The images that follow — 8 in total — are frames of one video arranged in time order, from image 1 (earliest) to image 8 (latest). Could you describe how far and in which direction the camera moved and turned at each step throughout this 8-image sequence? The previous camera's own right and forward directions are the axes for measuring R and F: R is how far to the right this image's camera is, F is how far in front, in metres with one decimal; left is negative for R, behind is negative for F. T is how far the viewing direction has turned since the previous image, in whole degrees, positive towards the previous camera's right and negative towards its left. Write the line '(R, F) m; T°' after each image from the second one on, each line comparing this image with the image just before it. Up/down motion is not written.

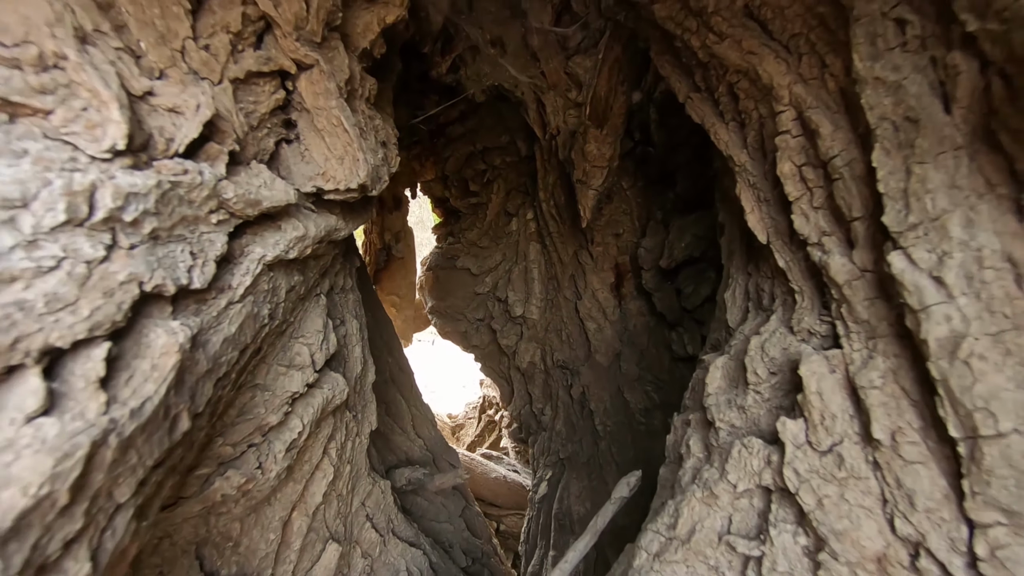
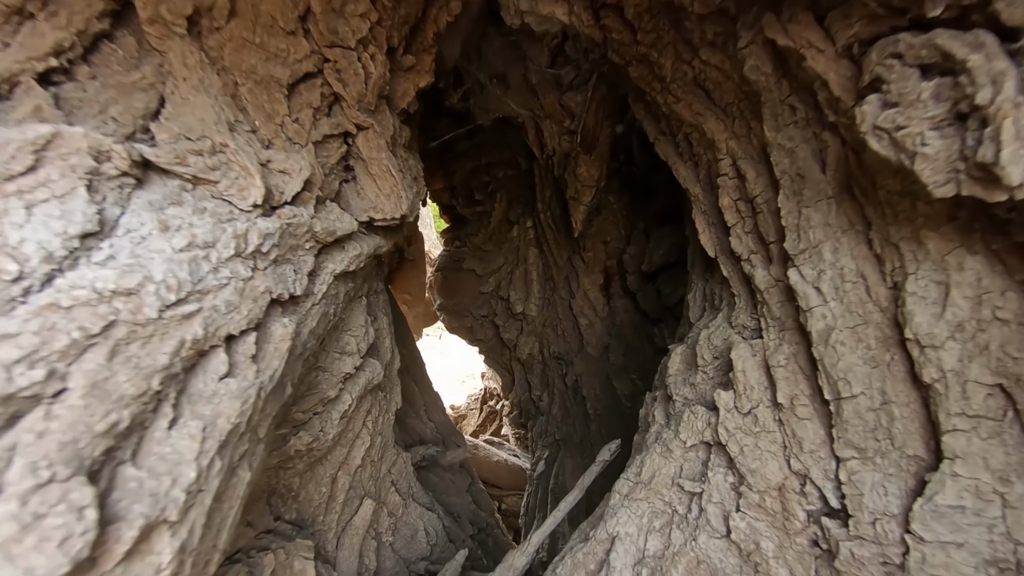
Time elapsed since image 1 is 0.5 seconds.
(0.0, -0.3) m; 0°
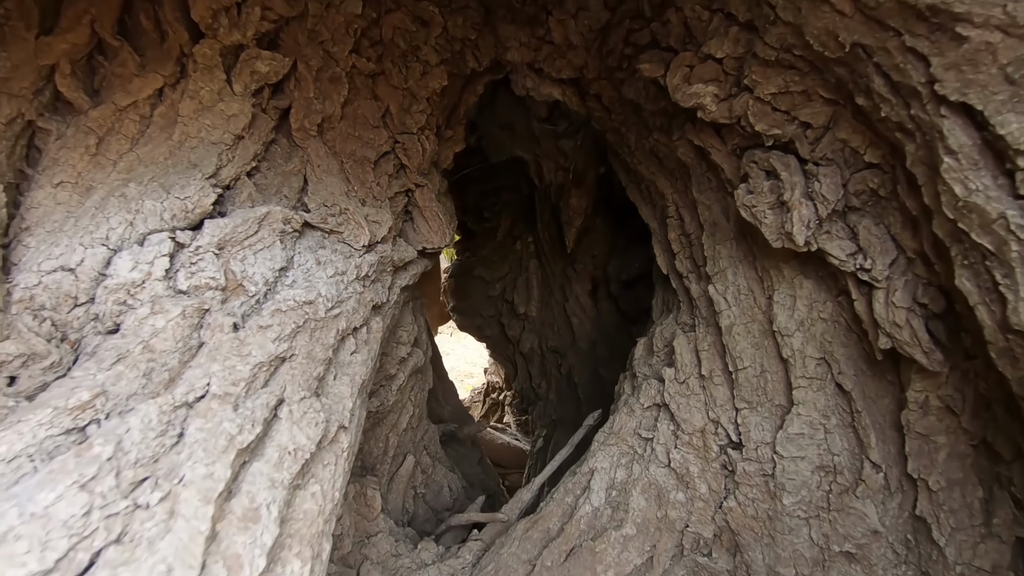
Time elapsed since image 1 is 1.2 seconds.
(0.0, -0.5) m; 0°
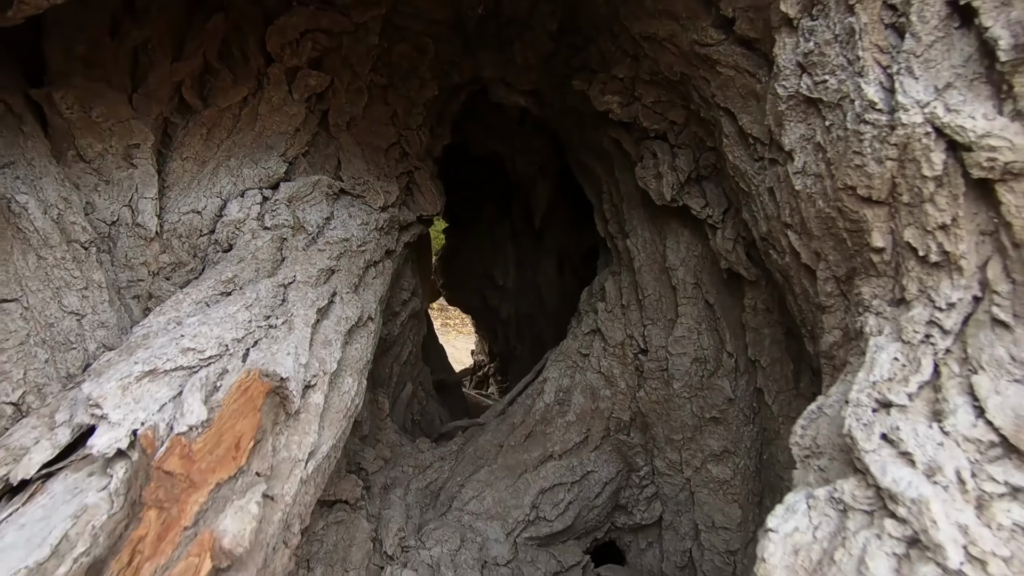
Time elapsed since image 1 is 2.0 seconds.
(+0.1, -0.6) m; +1°
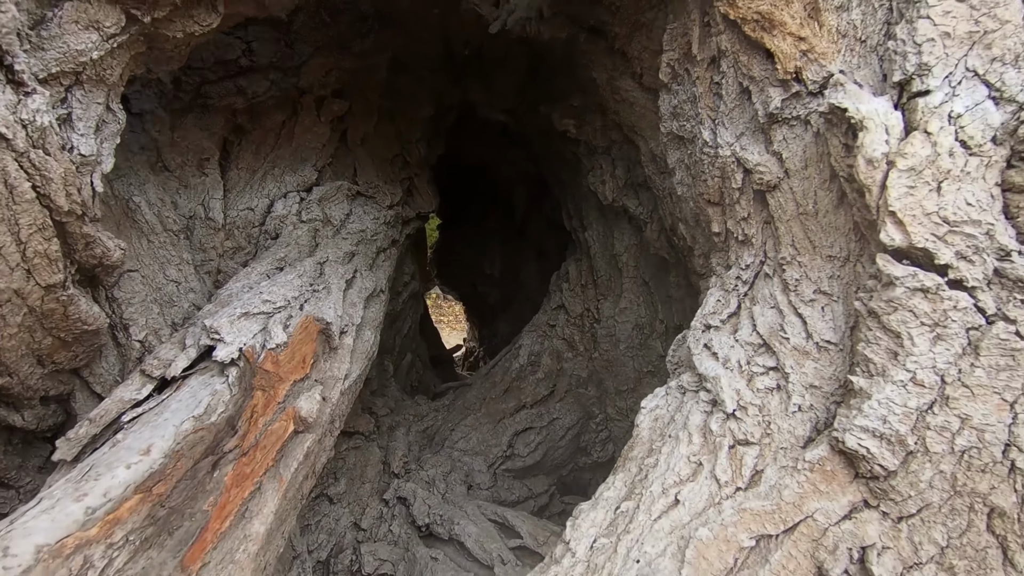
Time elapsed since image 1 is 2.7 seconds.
(+0.1, -0.5) m; +1°
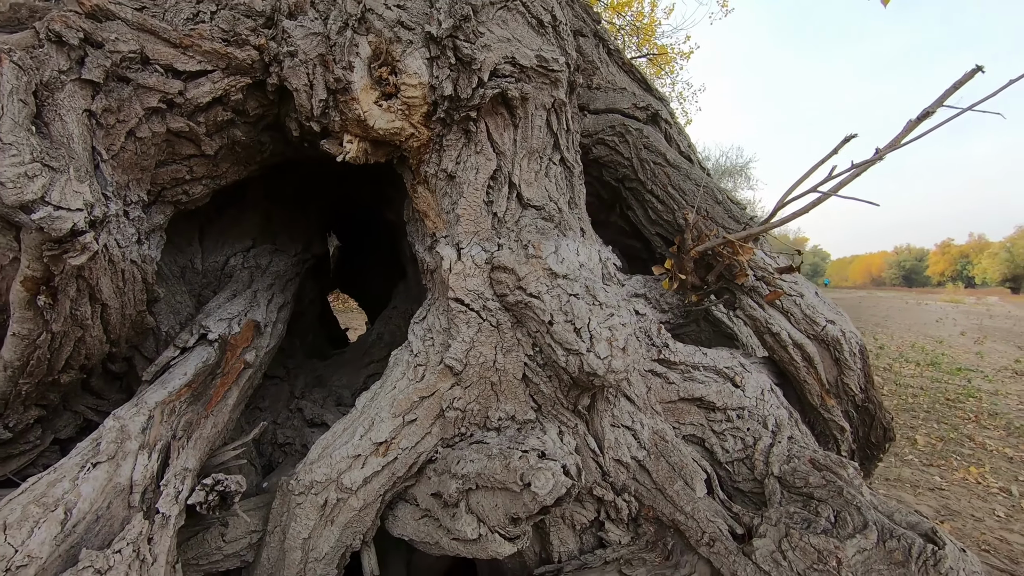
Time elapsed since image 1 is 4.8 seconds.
(+0.4, -1.2) m; +7°
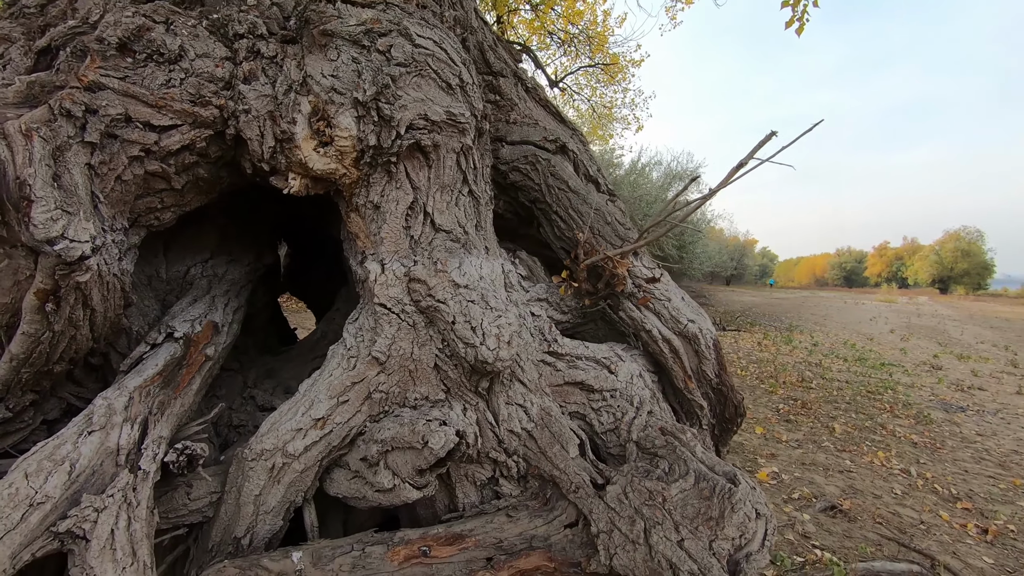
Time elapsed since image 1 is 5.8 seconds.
(+0.3, -0.7) m; +4°
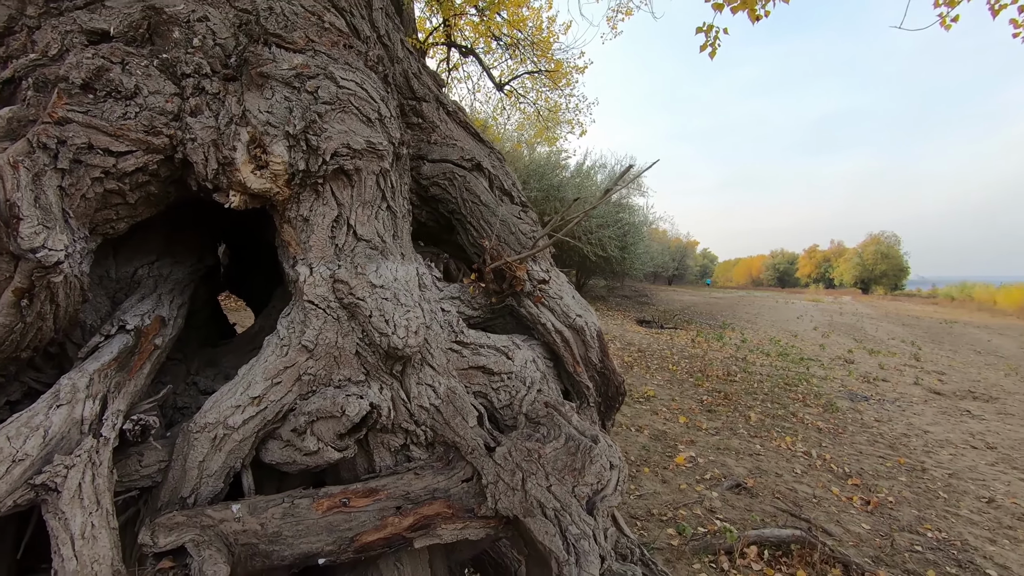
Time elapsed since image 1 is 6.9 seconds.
(+0.3, -0.7) m; +5°
